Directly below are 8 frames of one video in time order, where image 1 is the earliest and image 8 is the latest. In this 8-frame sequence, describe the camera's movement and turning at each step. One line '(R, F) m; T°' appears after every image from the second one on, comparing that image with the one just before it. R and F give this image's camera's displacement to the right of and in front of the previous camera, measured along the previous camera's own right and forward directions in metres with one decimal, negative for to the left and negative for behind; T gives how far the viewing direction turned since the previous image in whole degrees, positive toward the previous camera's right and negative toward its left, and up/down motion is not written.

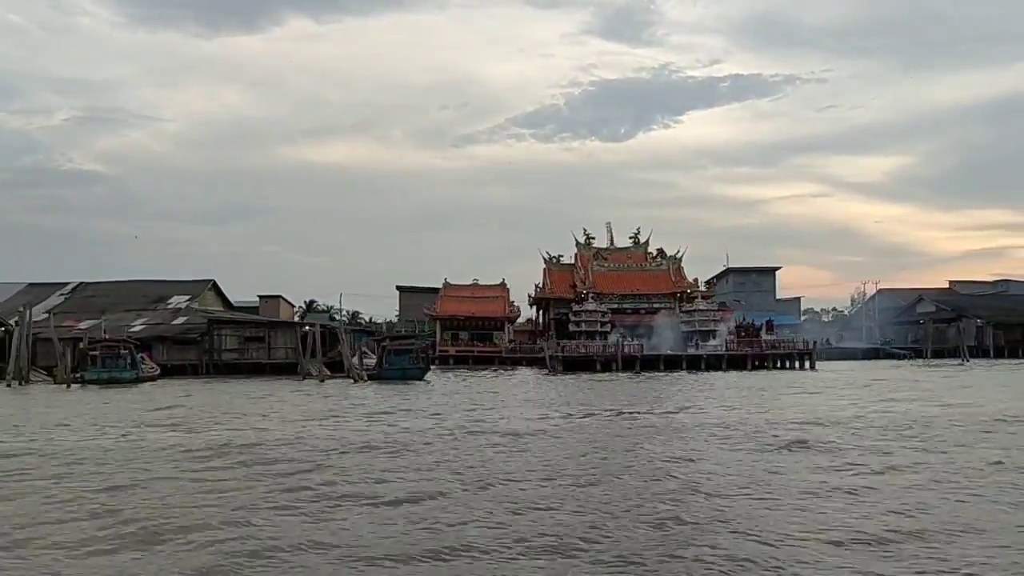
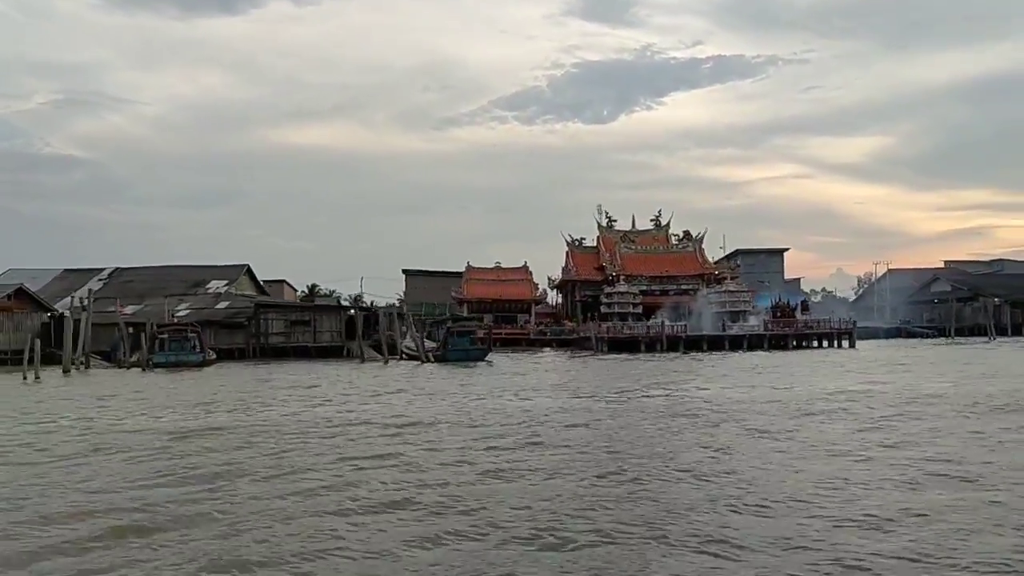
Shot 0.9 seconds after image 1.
(-1.5, -0.3) m; +1°
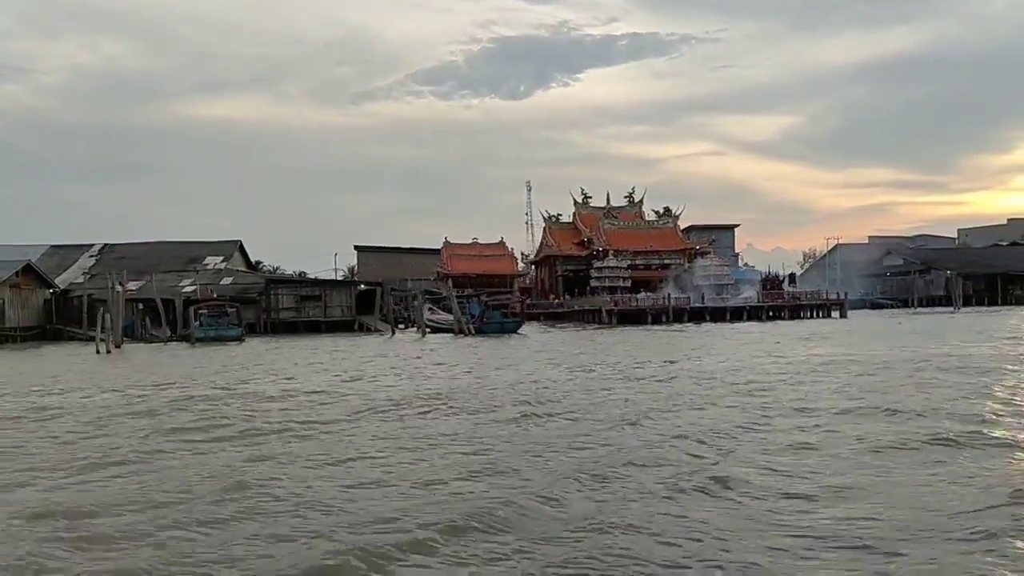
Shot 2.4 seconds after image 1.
(-2.3, -0.6) m; +5°
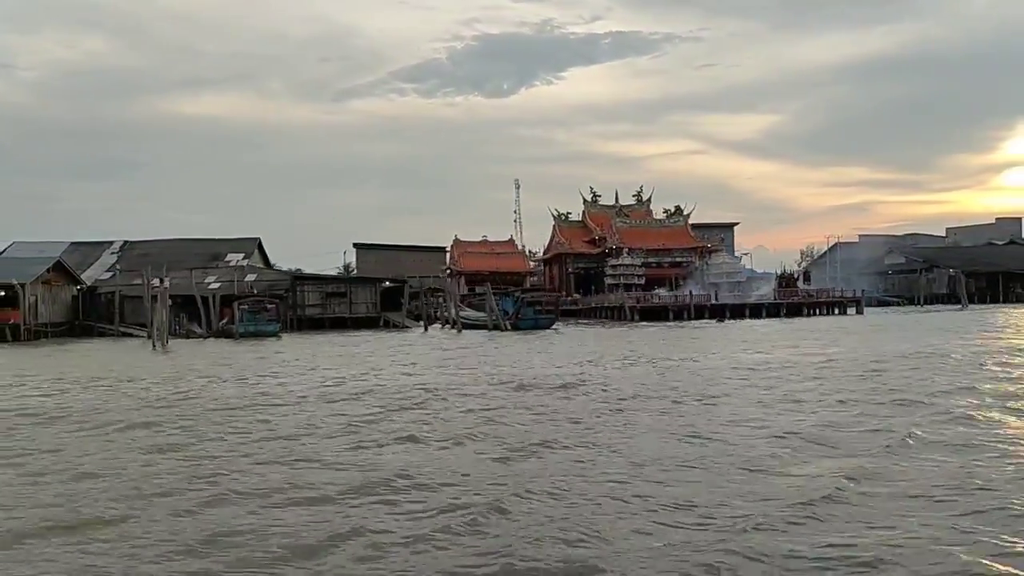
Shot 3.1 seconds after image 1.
(-1.1, -0.3) m; +1°
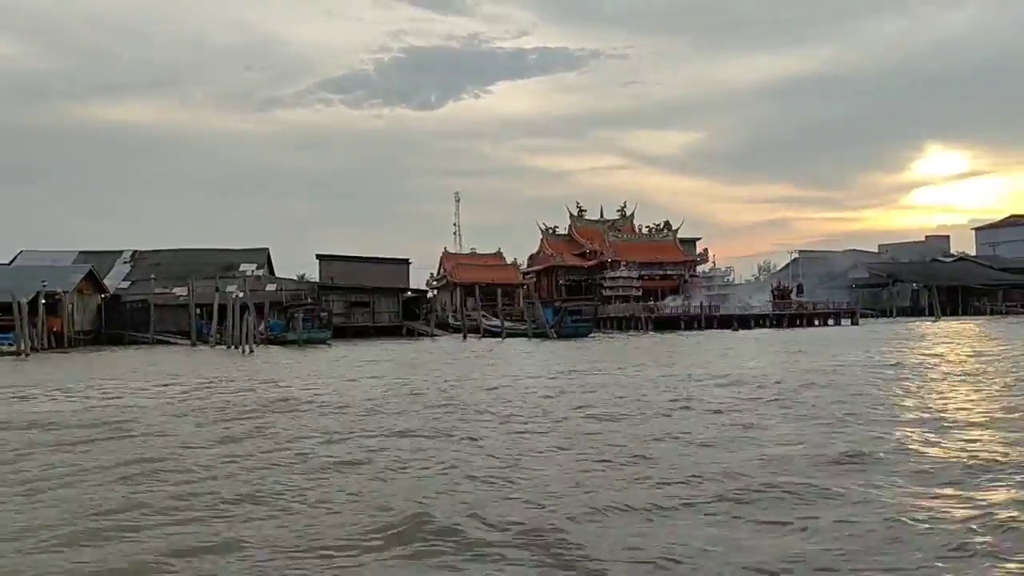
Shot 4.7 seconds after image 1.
(-2.5, -0.9) m; +4°
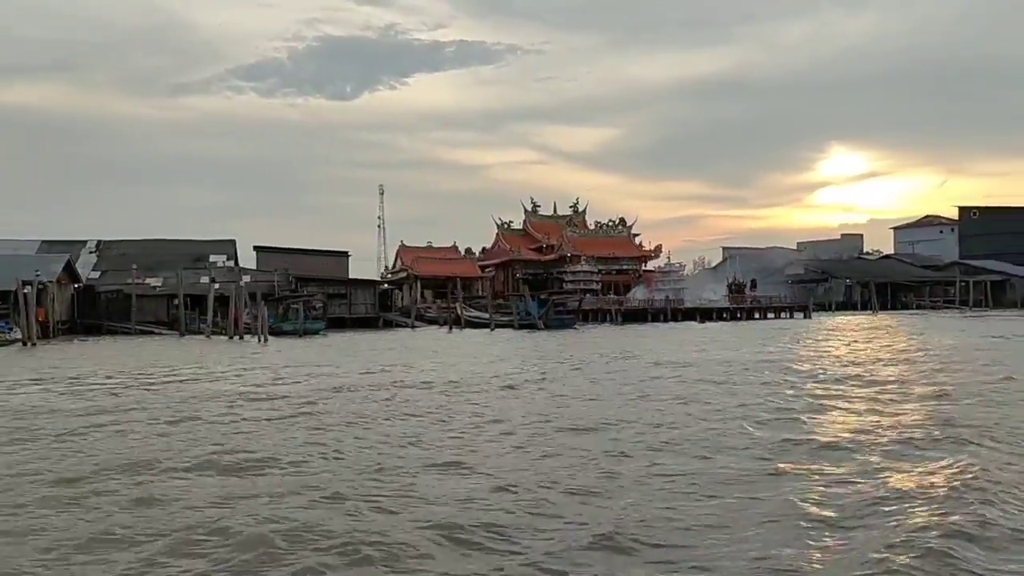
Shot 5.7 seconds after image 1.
(-1.6, -0.8) m; +5°
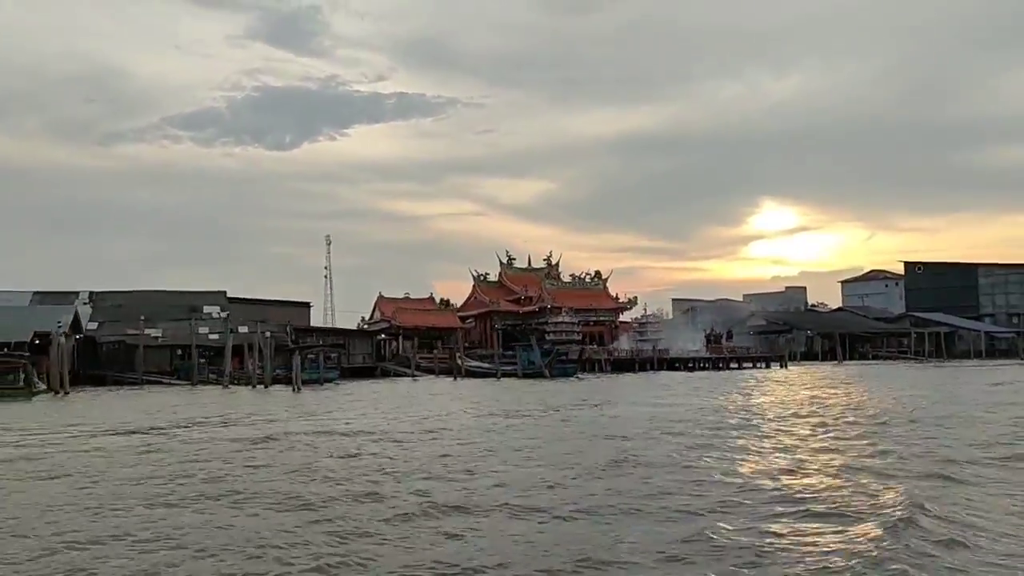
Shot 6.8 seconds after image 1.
(-1.5, -0.9) m; +3°
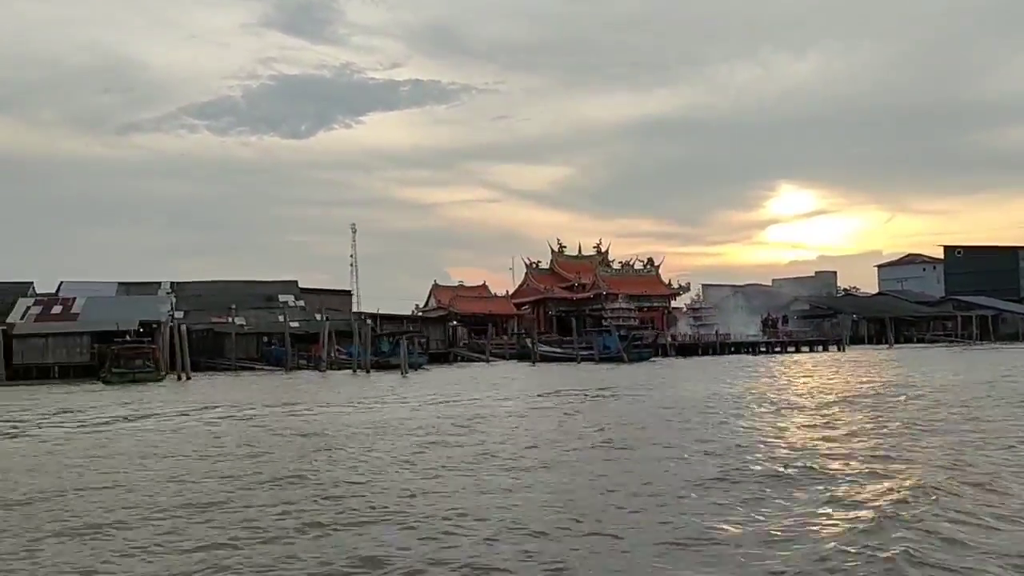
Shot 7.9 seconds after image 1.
(-1.5, -1.0) m; -1°
